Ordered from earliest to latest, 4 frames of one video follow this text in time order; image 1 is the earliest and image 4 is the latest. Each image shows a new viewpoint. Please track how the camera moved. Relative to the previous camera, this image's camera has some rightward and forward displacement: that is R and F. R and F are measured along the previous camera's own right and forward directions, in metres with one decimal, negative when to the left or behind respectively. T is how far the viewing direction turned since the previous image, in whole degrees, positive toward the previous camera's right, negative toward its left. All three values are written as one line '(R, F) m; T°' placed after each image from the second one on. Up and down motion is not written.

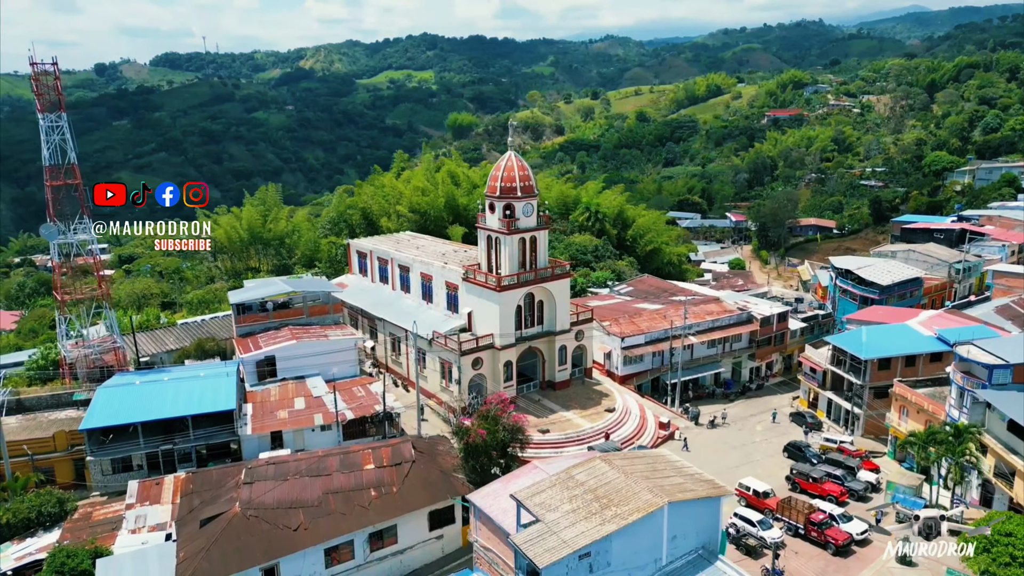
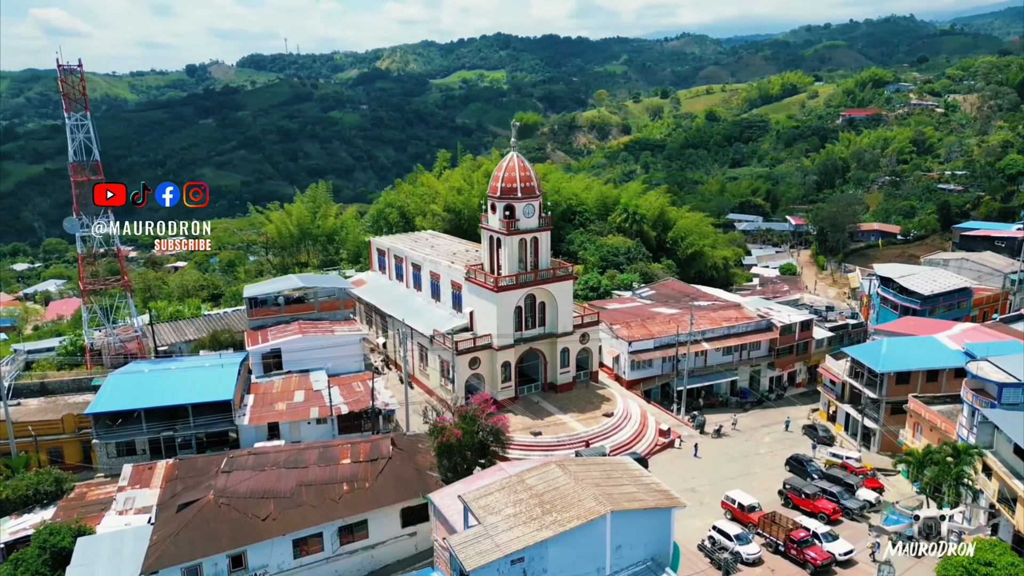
(+3.2, +0.2) m; -5°
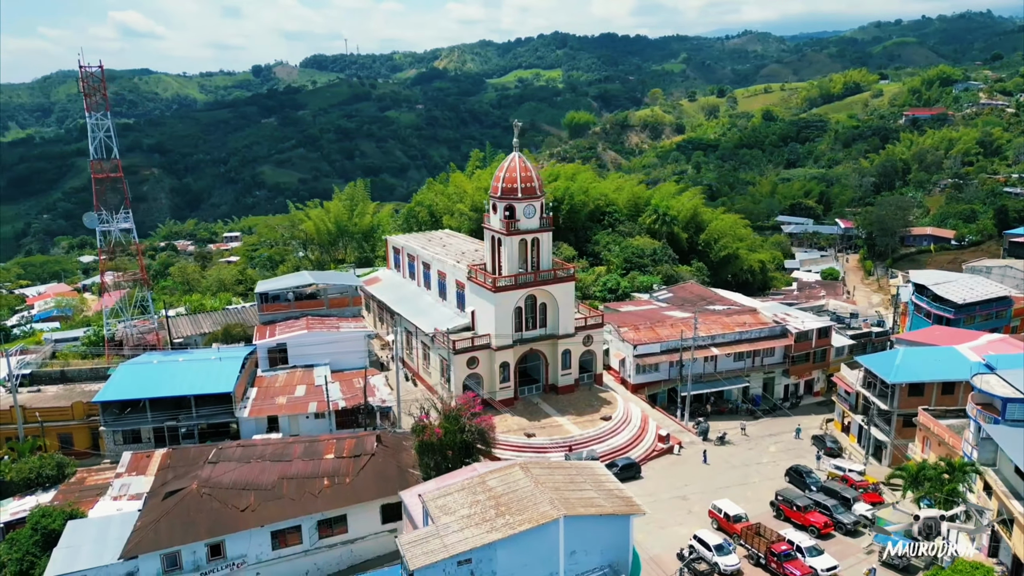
(+2.5, +0.1) m; -4°
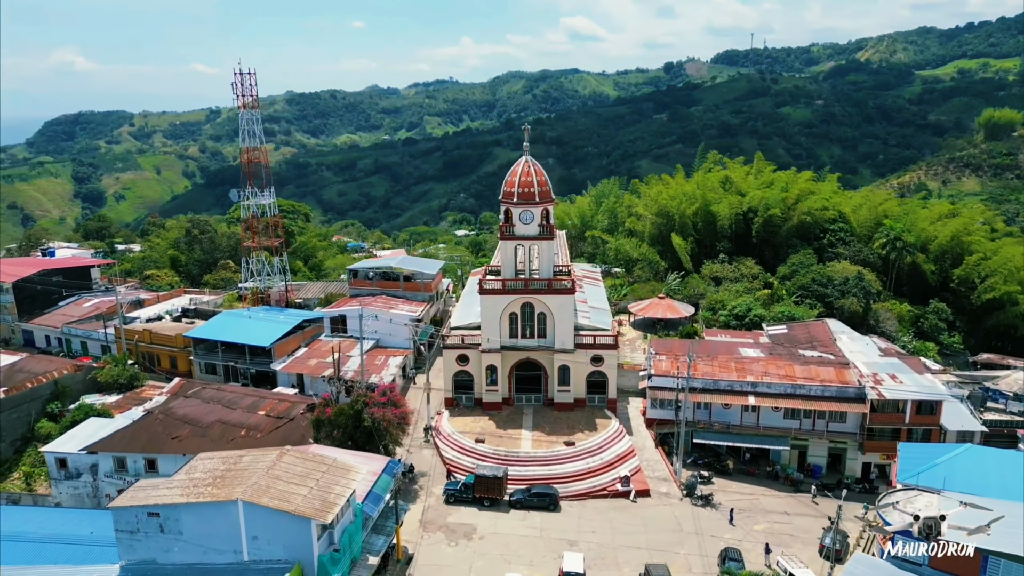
(+16.4, +4.7) m; -29°
